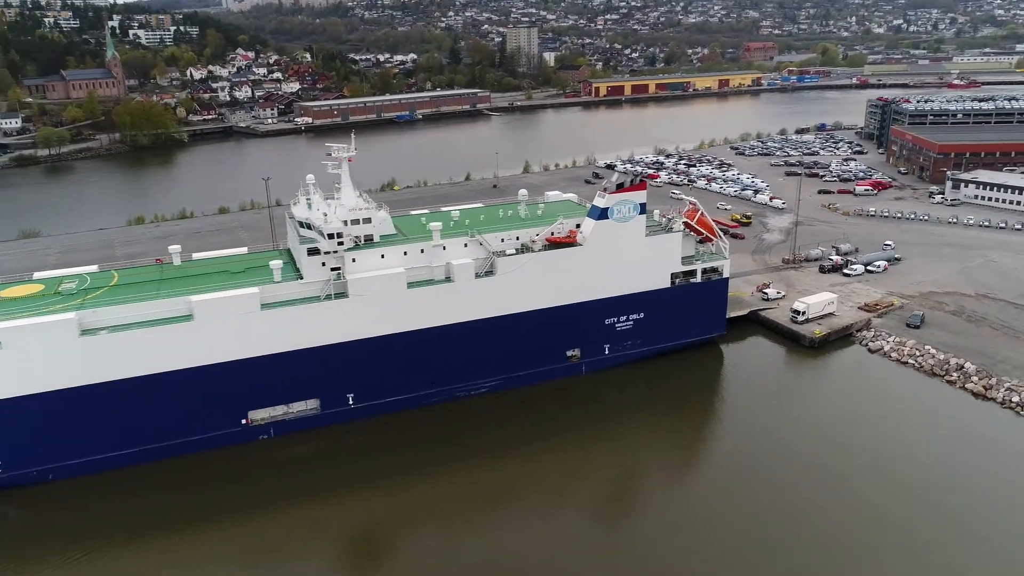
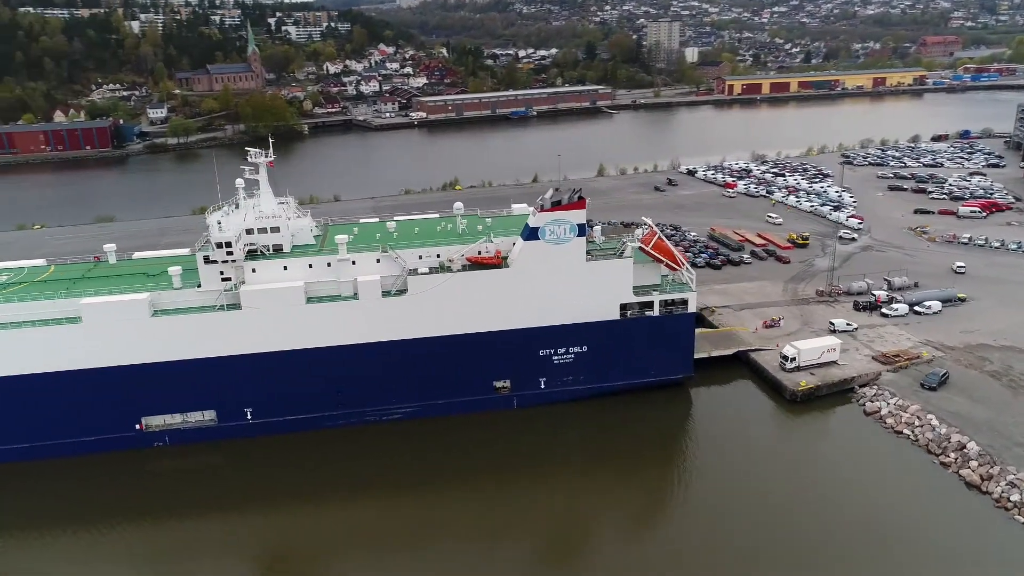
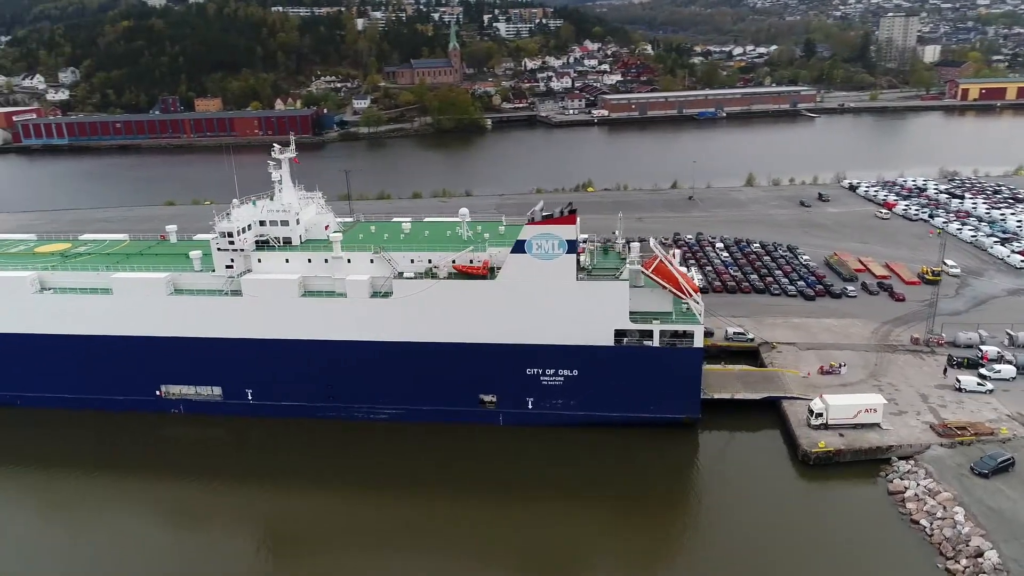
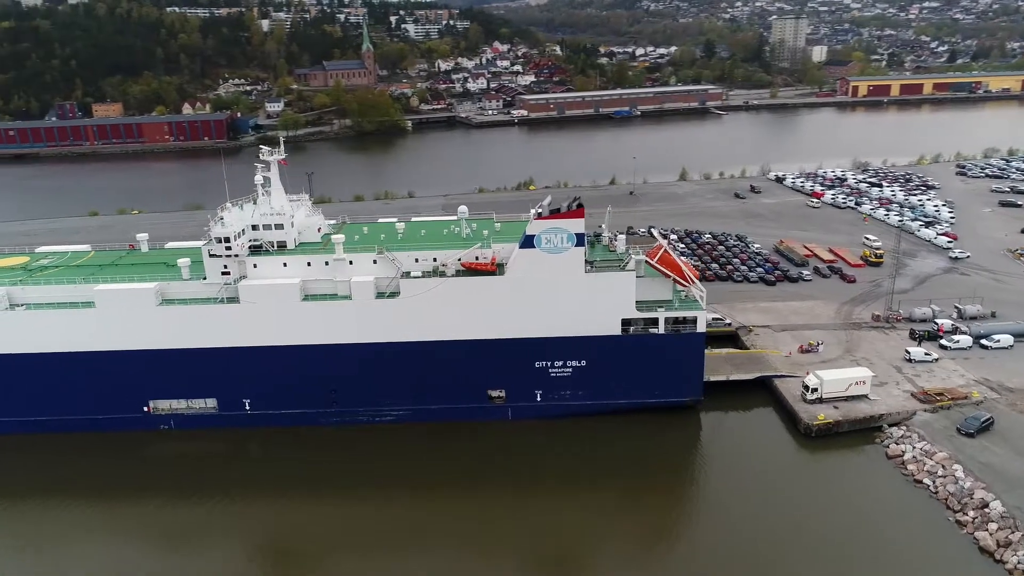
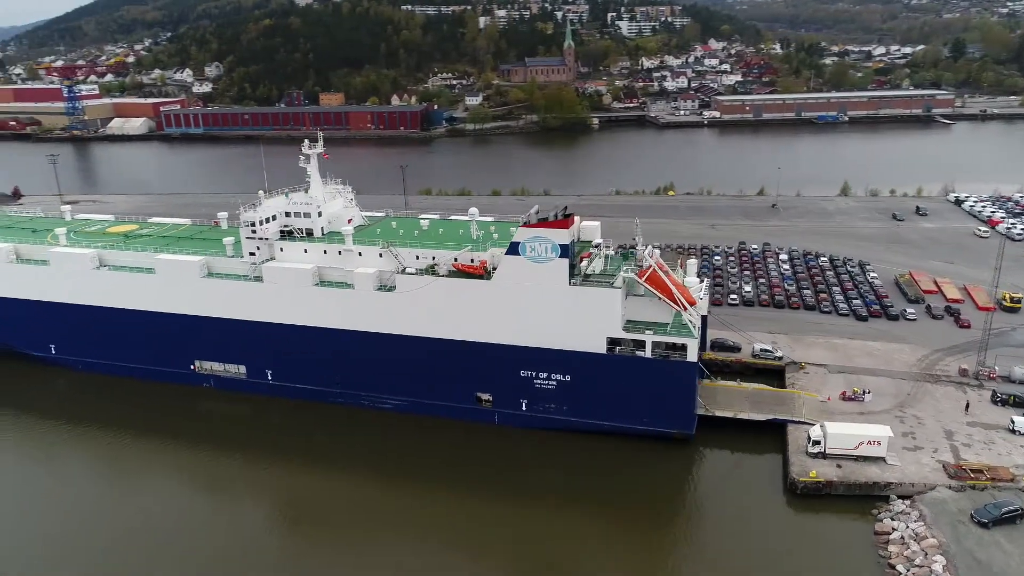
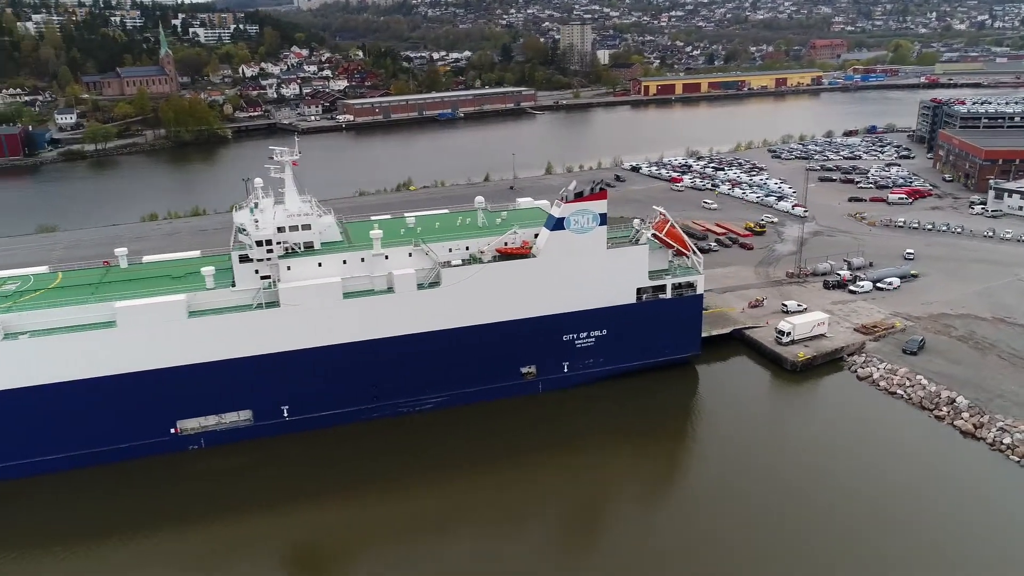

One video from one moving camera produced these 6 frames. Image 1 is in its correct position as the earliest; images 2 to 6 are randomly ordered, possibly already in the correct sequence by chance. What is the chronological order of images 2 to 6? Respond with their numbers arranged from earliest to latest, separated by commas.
6, 2, 4, 3, 5
